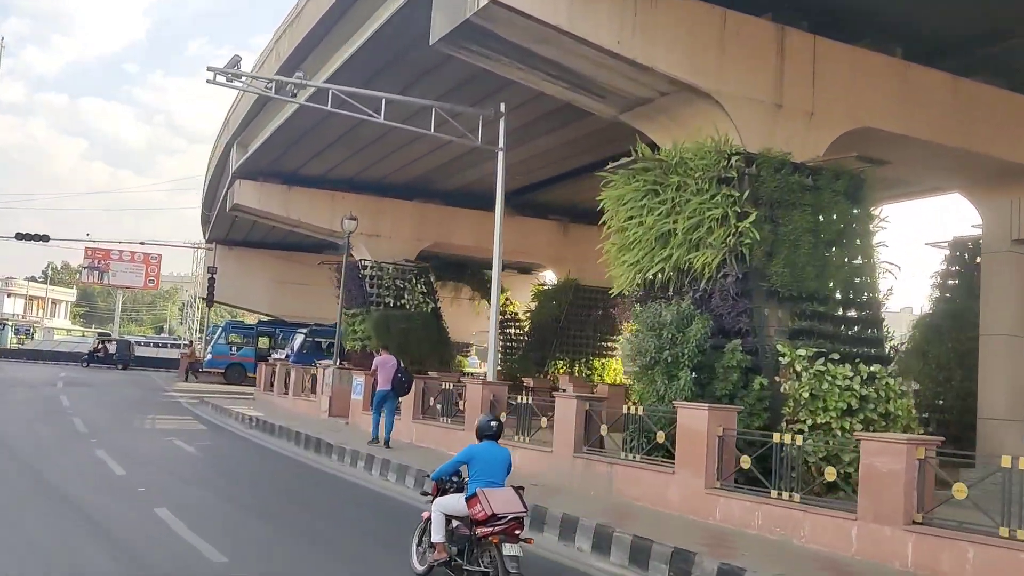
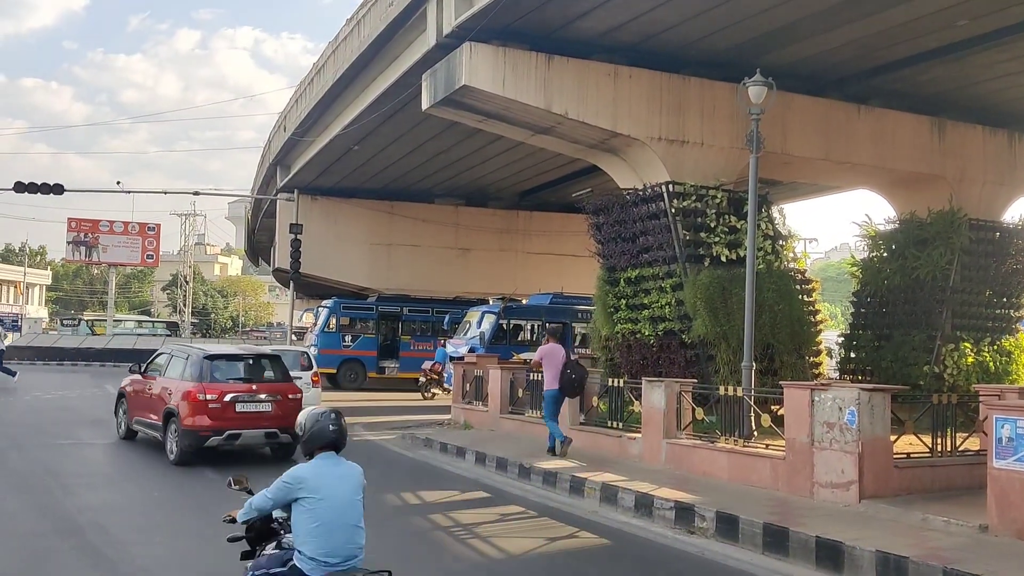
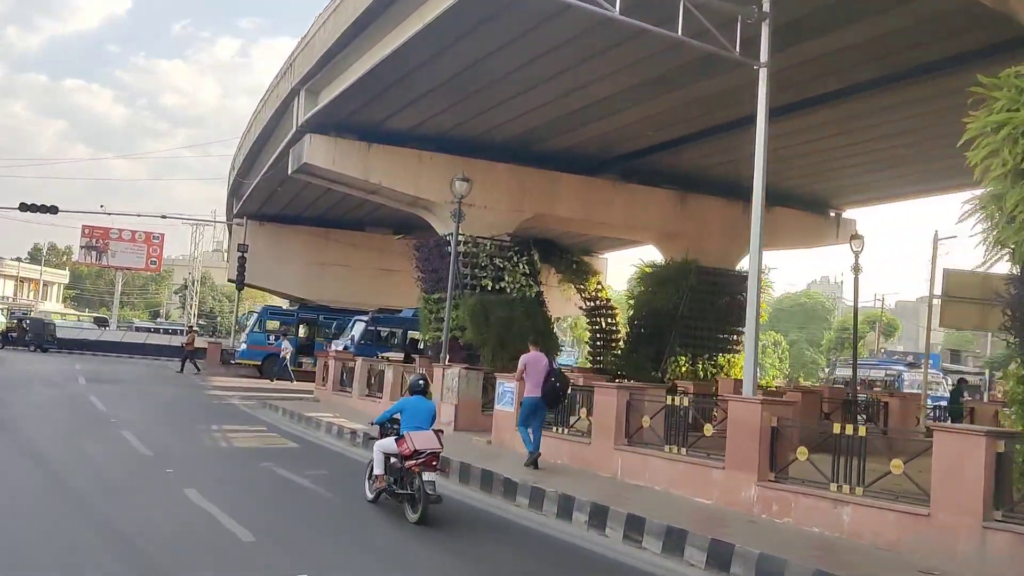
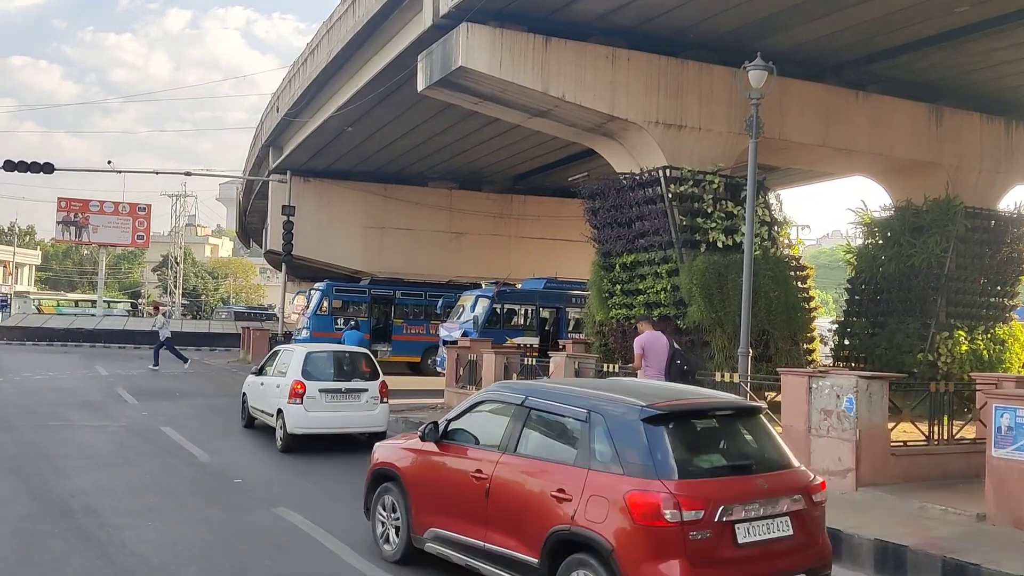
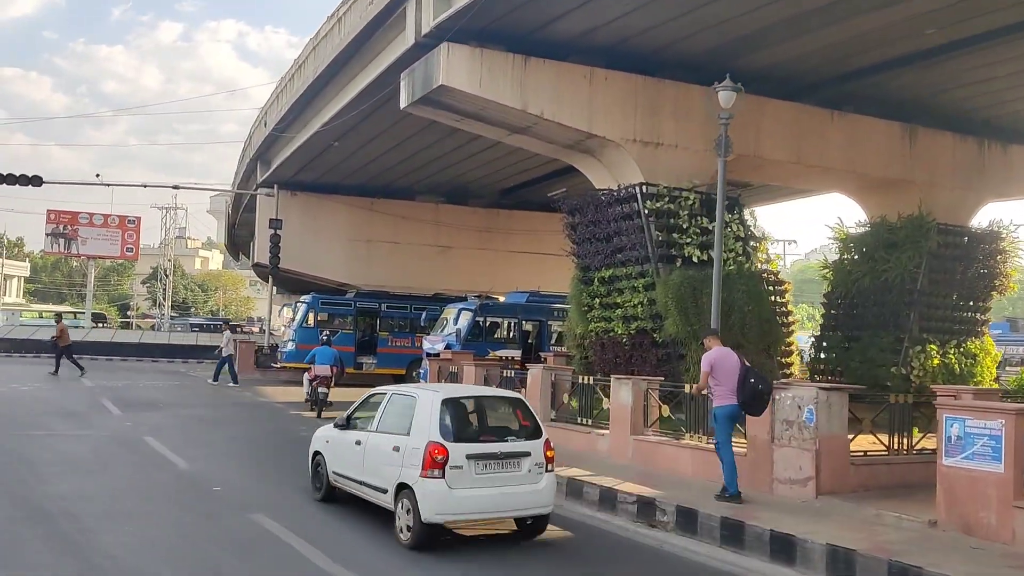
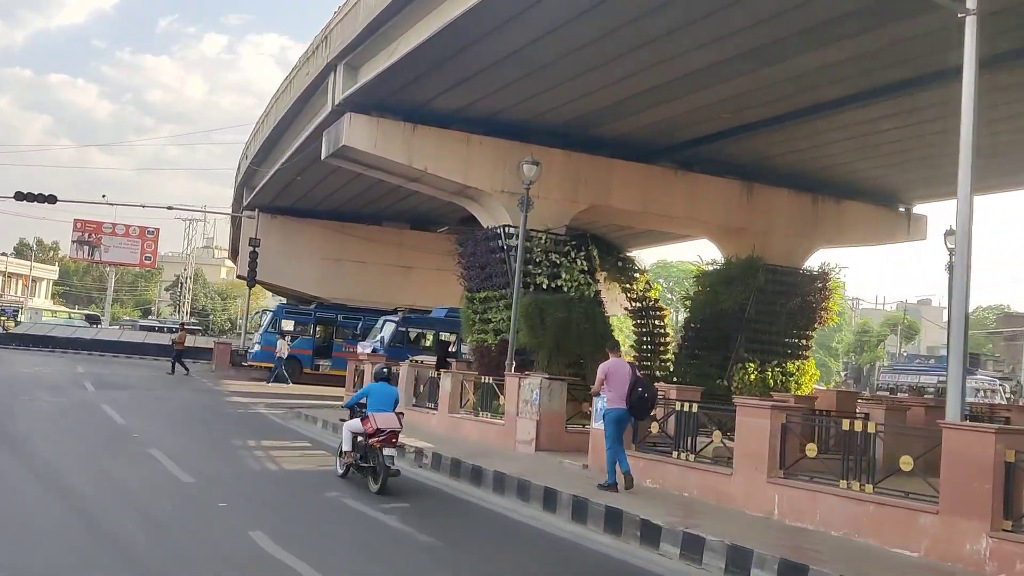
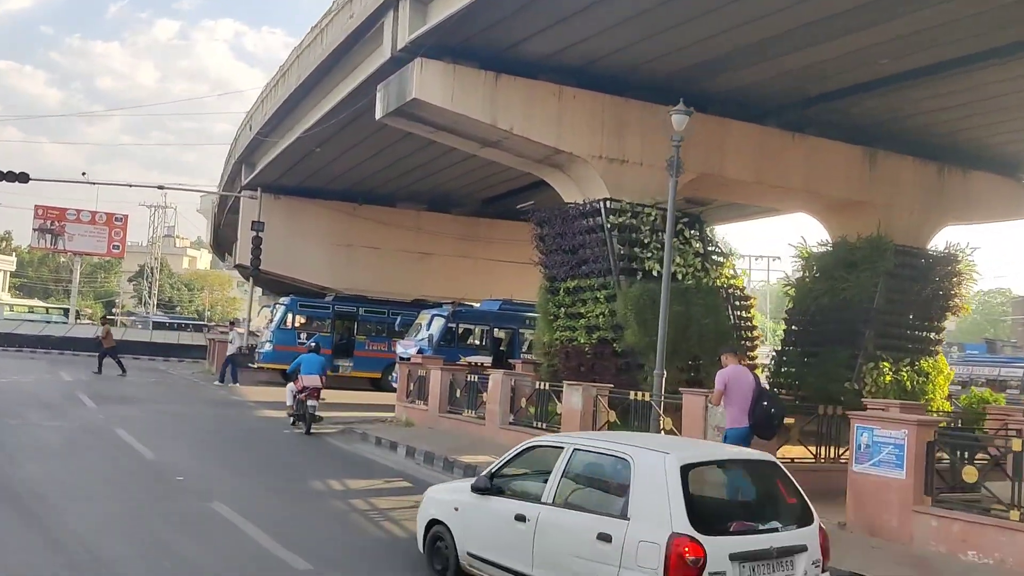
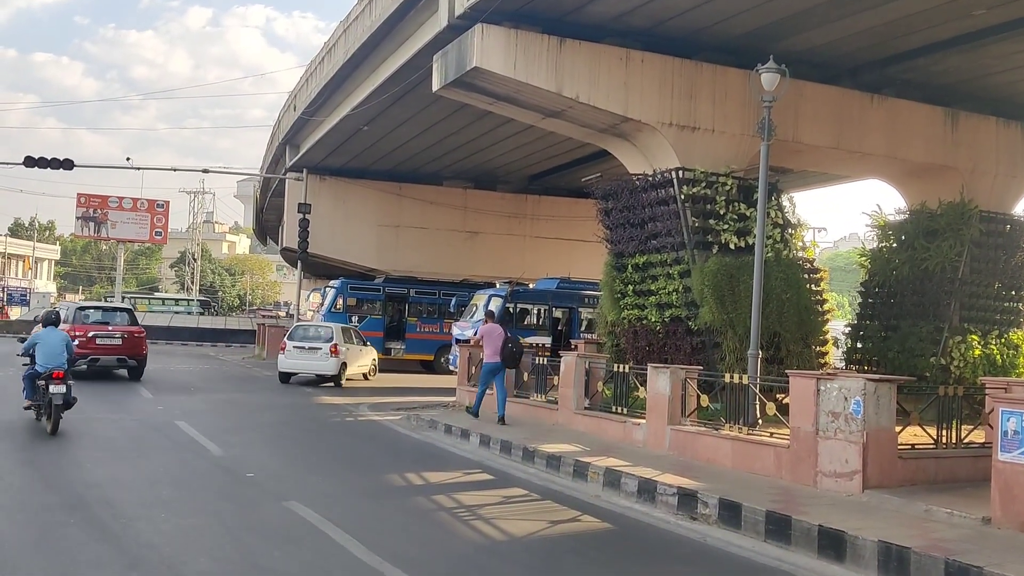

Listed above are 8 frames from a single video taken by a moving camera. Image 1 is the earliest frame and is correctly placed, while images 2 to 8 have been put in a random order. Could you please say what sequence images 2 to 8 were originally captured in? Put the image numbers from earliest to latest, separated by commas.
3, 6, 7, 5, 4, 2, 8
